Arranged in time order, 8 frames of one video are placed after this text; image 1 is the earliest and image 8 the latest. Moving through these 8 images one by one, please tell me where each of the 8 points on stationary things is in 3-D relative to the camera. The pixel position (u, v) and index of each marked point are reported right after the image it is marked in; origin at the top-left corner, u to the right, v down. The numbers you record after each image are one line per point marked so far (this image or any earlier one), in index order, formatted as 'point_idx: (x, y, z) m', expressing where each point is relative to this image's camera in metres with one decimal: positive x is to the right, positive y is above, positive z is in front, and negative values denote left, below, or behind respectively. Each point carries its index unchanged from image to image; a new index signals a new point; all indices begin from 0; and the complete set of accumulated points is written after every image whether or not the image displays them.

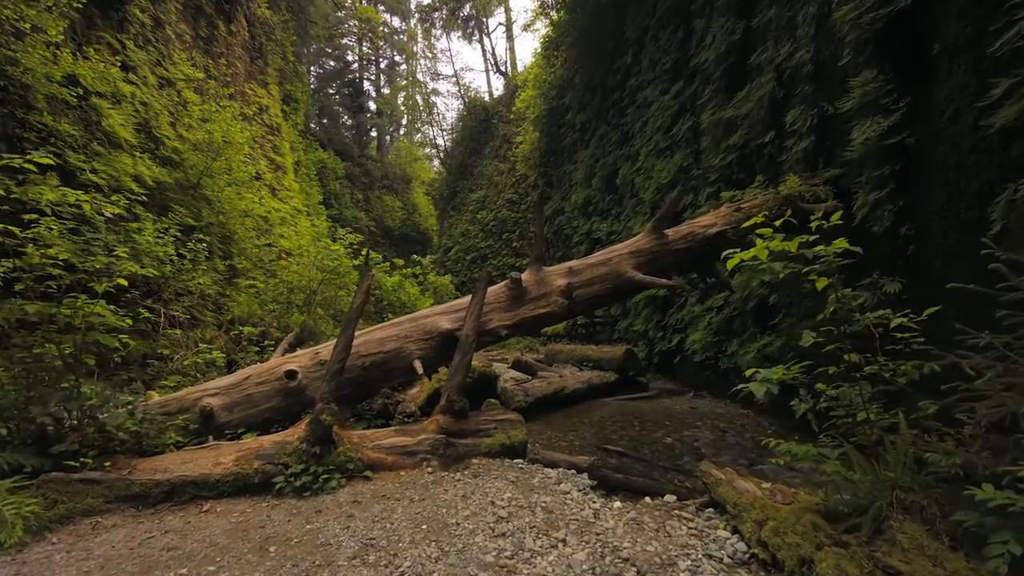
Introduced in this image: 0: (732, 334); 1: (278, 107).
0: (+2.9, -0.6, +6.7) m
1: (-8.3, +6.4, +18.0) m
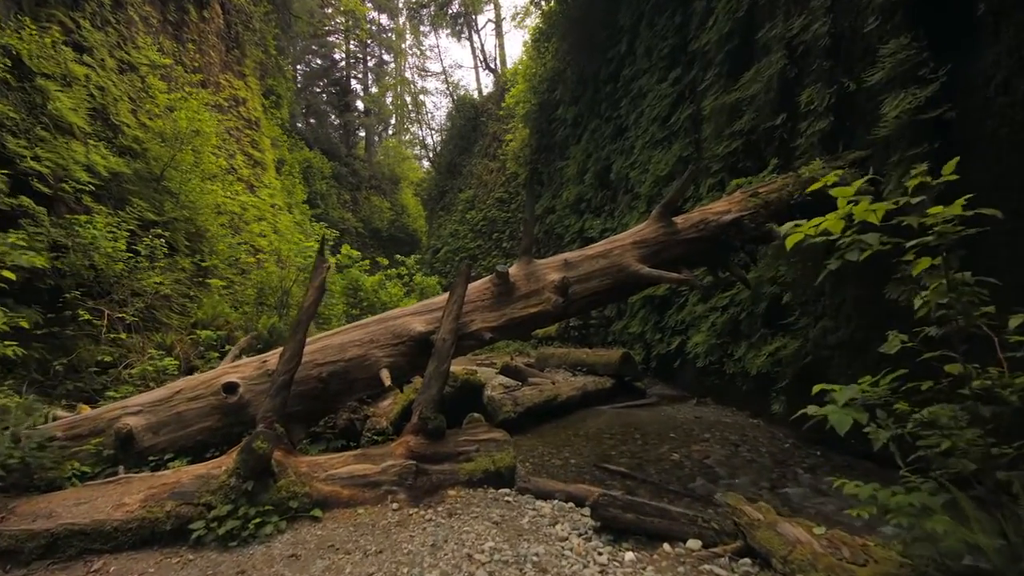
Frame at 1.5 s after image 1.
0: (+2.8, -0.6, +6.1) m
1: (-8.6, +6.3, +17.3) m
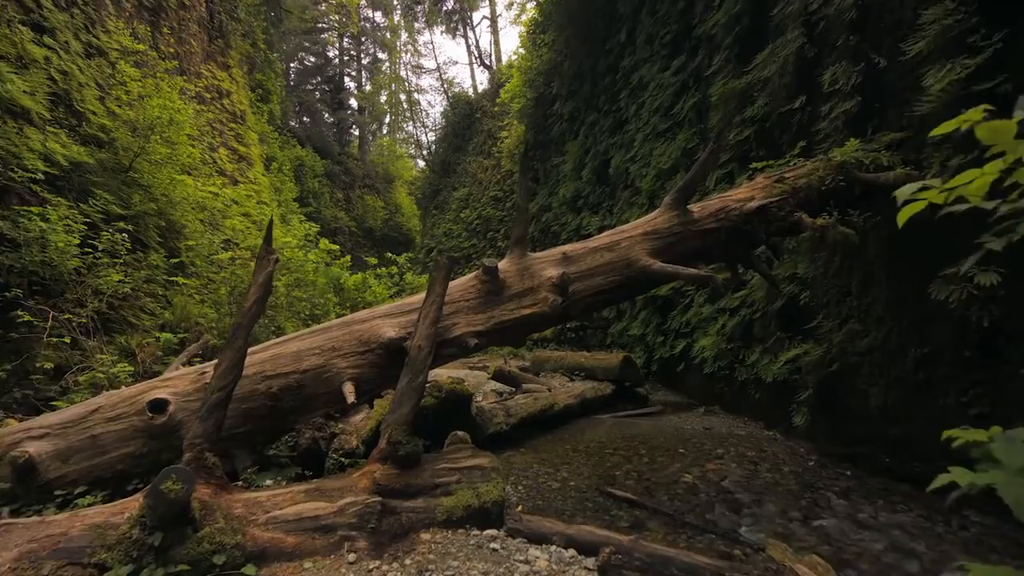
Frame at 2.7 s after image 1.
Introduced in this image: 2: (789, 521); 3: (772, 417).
0: (+2.7, -0.6, +5.6) m
1: (-8.8, +6.3, +16.7) m
2: (+1.7, -1.4, +3.1) m
3: (+2.7, -1.4, +5.3) m
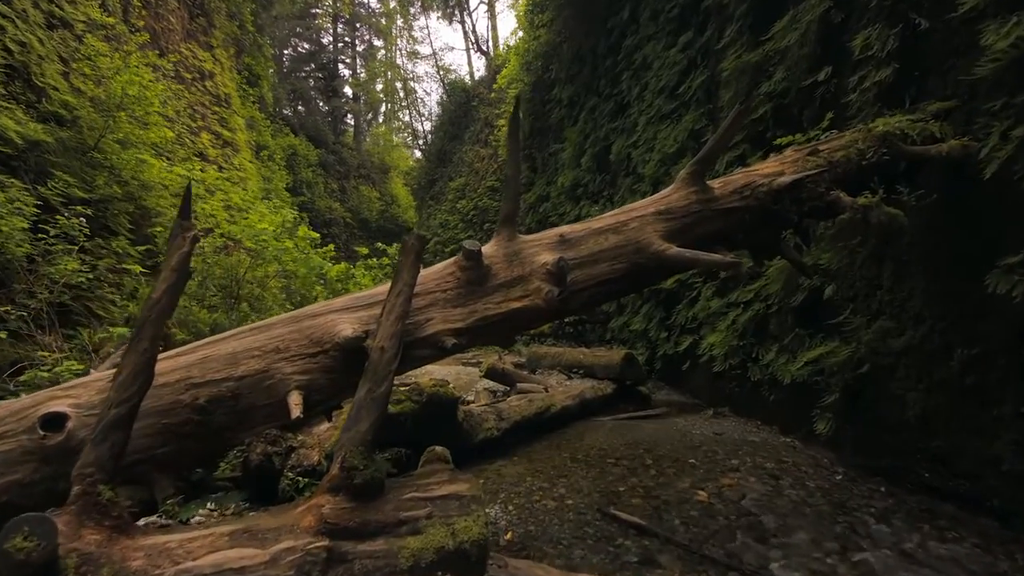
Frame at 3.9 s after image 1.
0: (+2.6, -0.5, +5.2) m
1: (-8.9, +6.6, +16.0) m
2: (+1.6, -1.4, +2.6) m
3: (+2.6, -1.3, +4.8) m
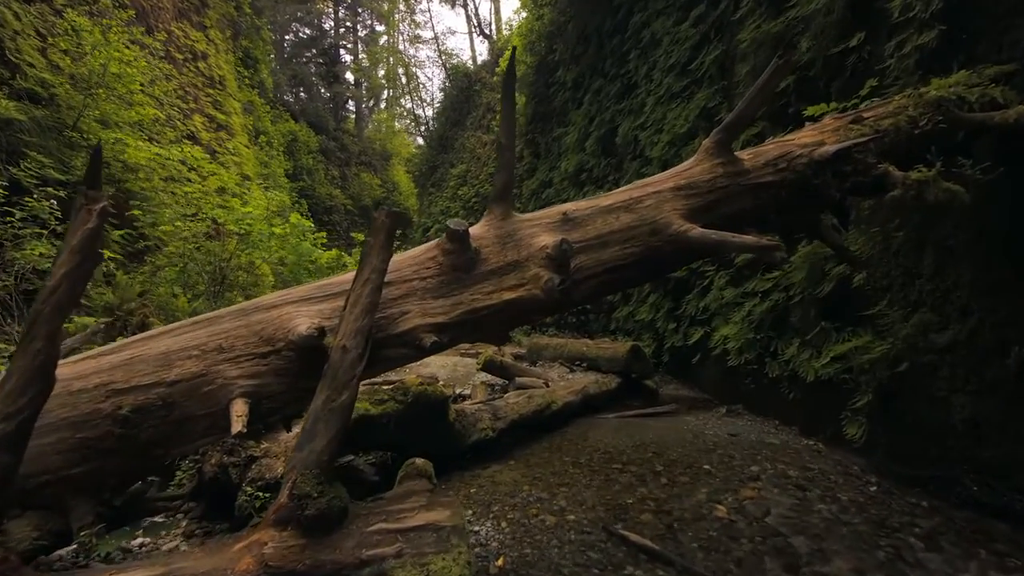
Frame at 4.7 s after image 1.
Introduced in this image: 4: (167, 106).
0: (+2.6, -0.4, +4.8) m
1: (-8.8, +7.0, +15.5) m
2: (+1.6, -1.3, +2.2) m
3: (+2.6, -1.2, +4.4) m
4: (-7.1, +3.7, +10.3) m
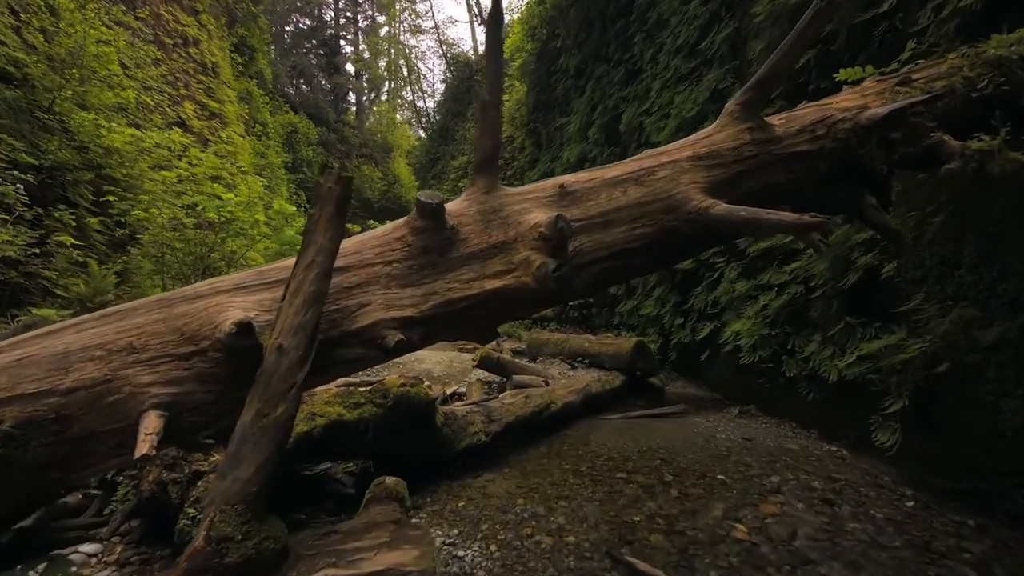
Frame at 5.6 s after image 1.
0: (+2.6, -0.3, +4.4) m
1: (-8.8, +7.2, +15.1) m
2: (+1.5, -1.3, +1.9) m
3: (+2.6, -1.1, +4.1) m
4: (-7.1, +3.9, +9.9) m
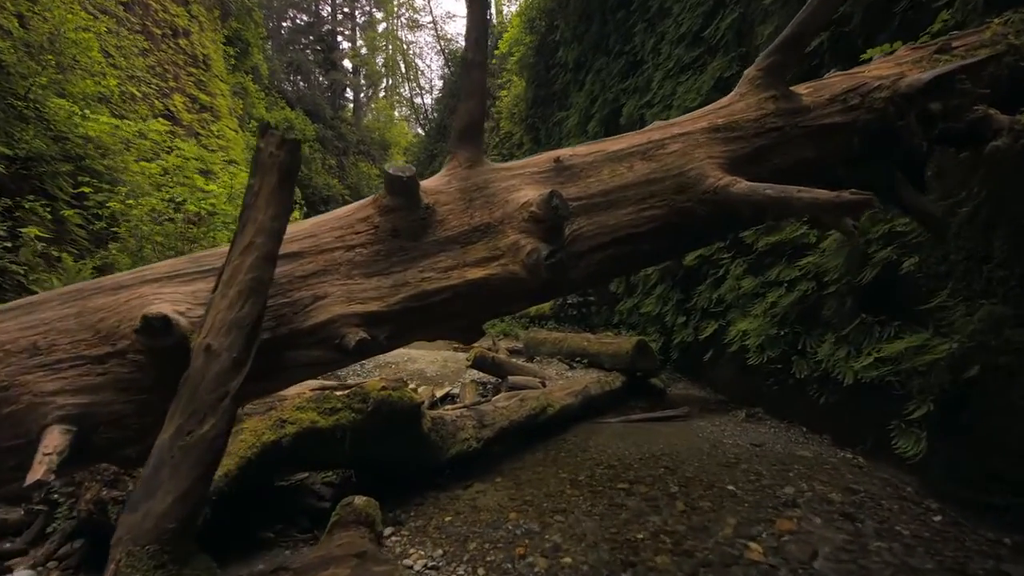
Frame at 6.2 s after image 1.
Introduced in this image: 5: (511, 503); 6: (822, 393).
0: (+2.5, -0.3, +4.1) m
1: (-8.8, +7.3, +14.9) m
2: (+1.5, -1.3, +1.6) m
3: (+2.5, -1.1, +3.8) m
4: (-7.1, +3.9, +9.6) m
5: (0.0, -1.2, +2.9) m
6: (+2.5, -0.8, +4.0) m
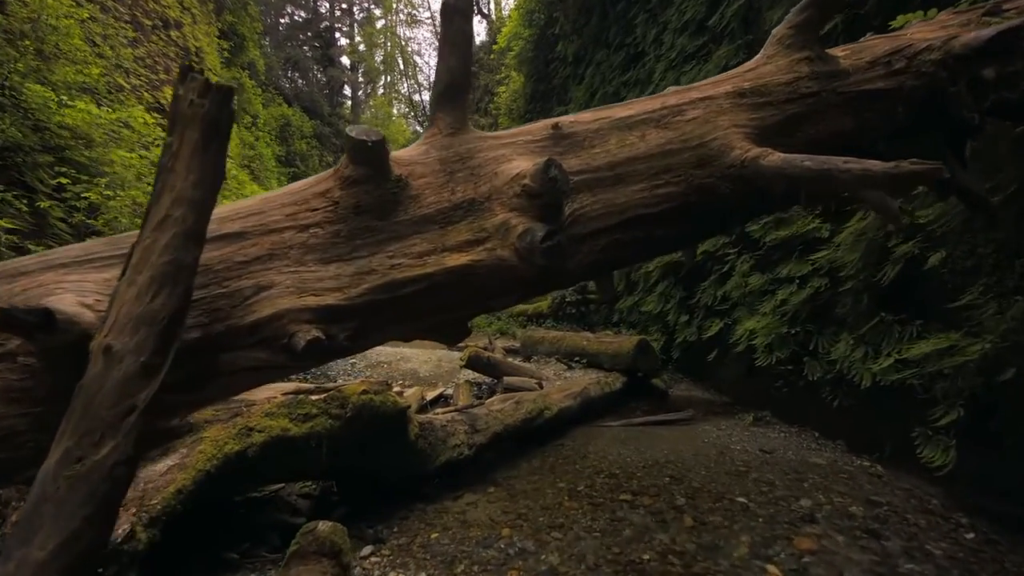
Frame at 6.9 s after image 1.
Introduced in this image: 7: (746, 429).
0: (+2.5, -0.3, +3.9) m
1: (-8.9, +7.4, +14.6) m
2: (+1.5, -1.2, +1.4) m
3: (+2.5, -1.1, +3.6) m
4: (-7.2, +4.0, +9.3) m
5: (0.0, -1.2, +2.7) m
6: (+2.4, -0.8, +3.8) m
7: (+2.0, -1.2, +4.2) m
